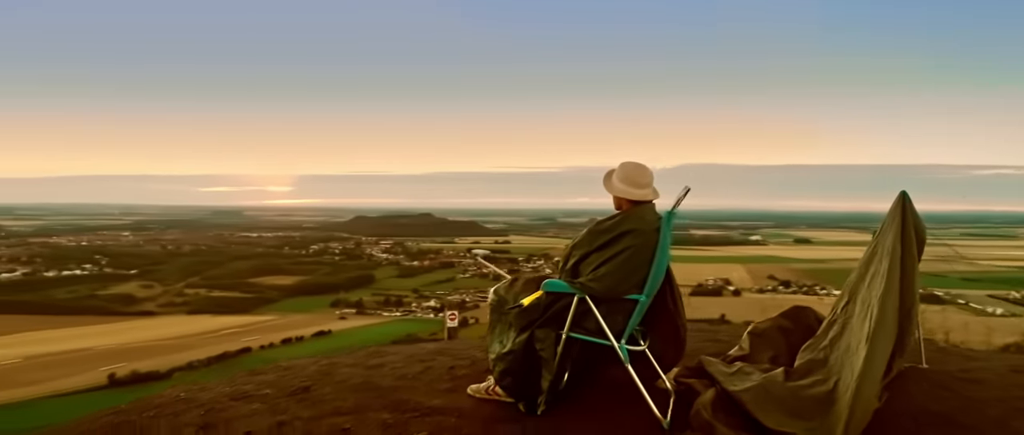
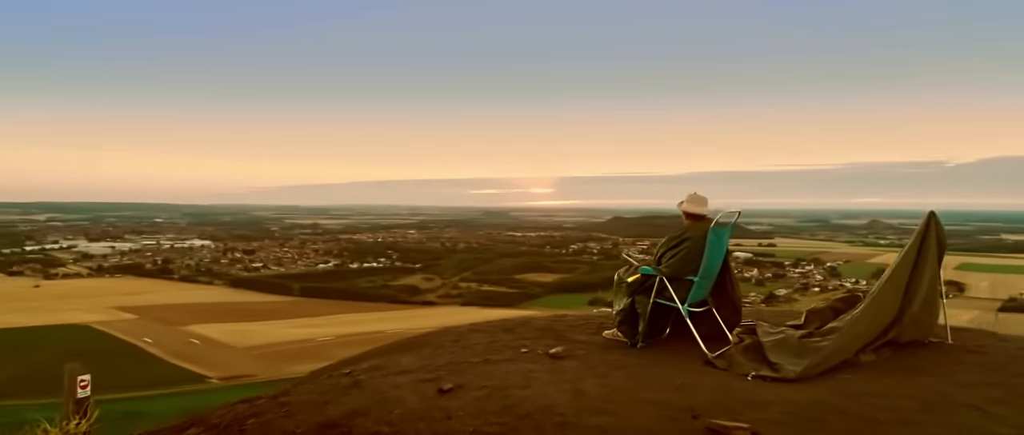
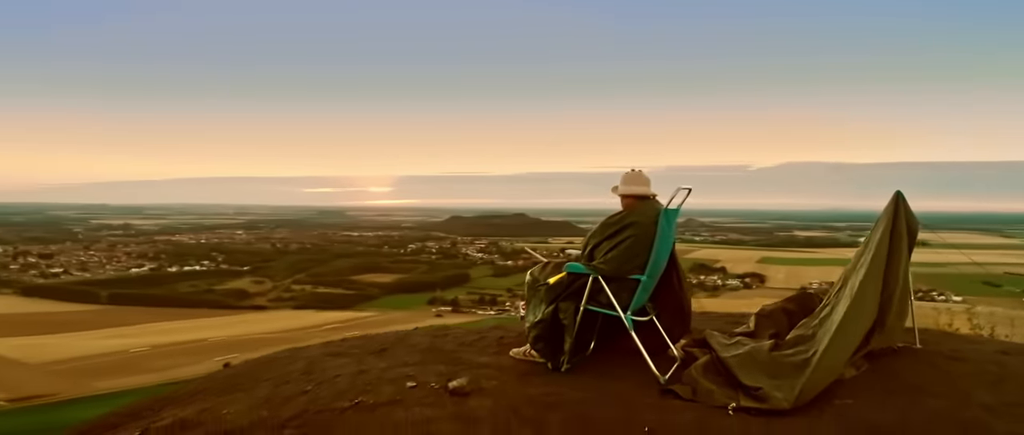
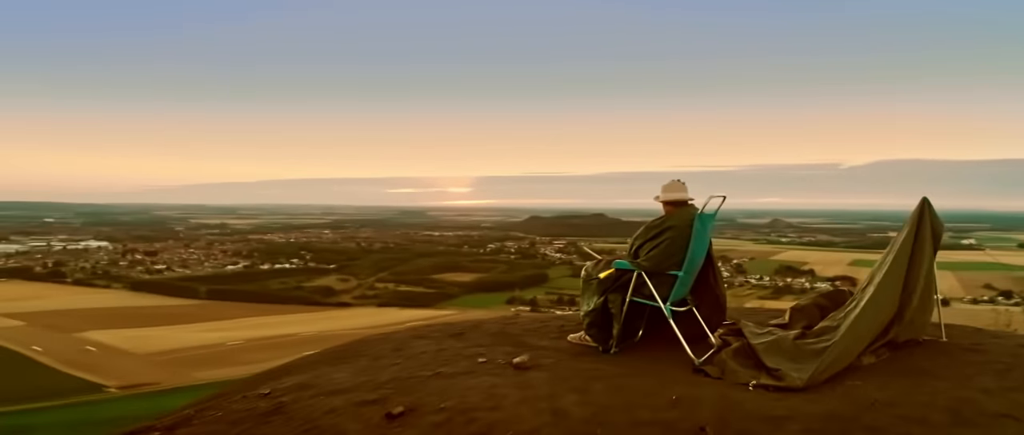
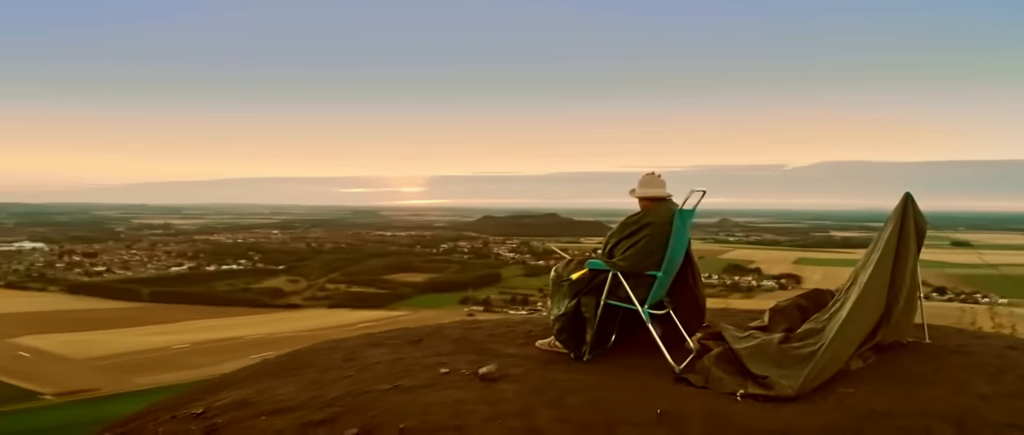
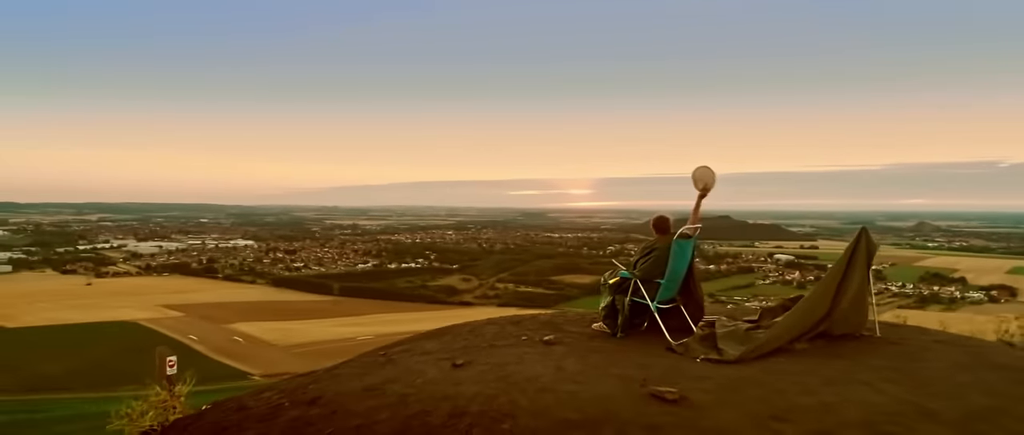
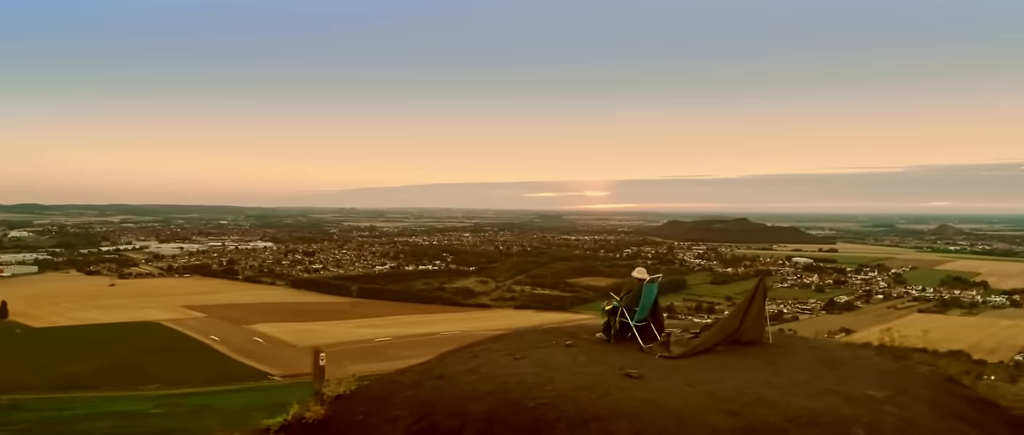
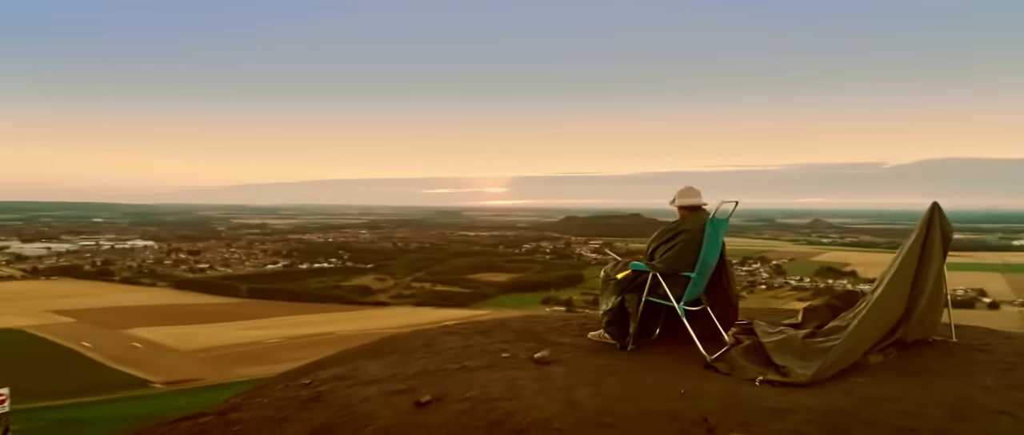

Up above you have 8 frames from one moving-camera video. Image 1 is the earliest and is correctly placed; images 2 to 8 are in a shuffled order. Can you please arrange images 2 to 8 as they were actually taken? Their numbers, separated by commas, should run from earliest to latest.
3, 5, 4, 8, 2, 6, 7
